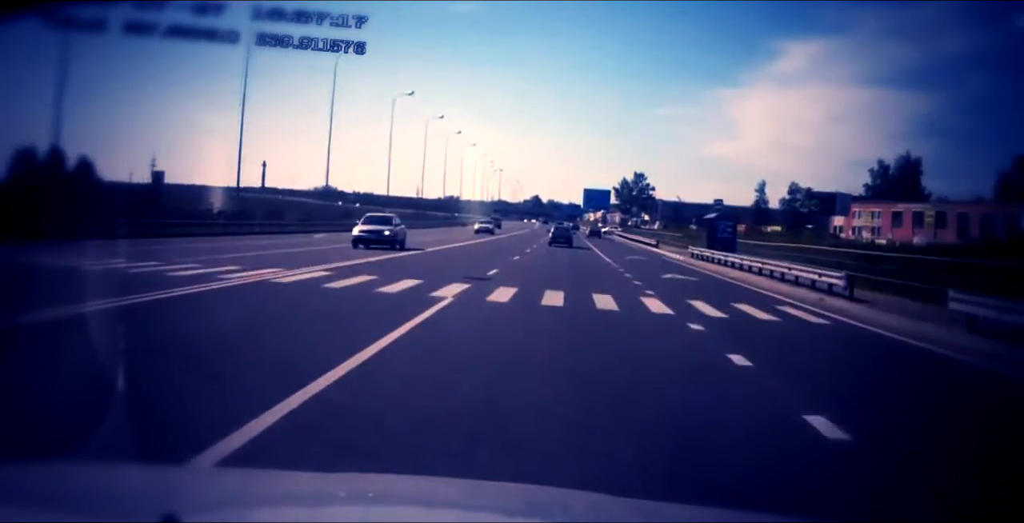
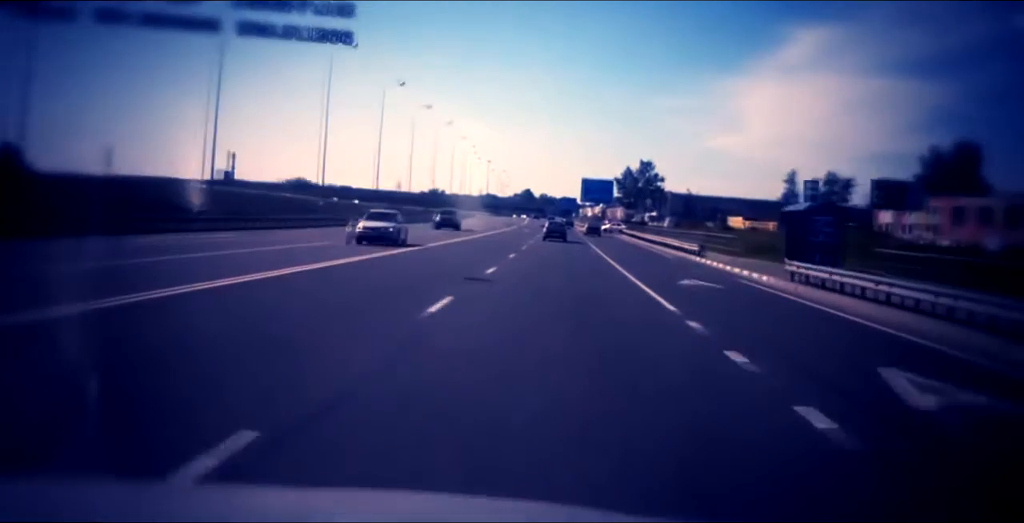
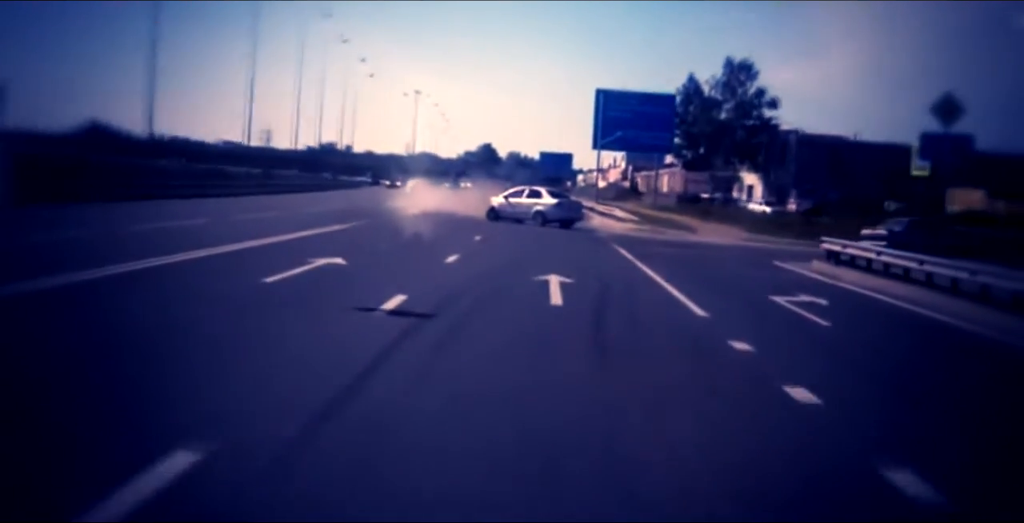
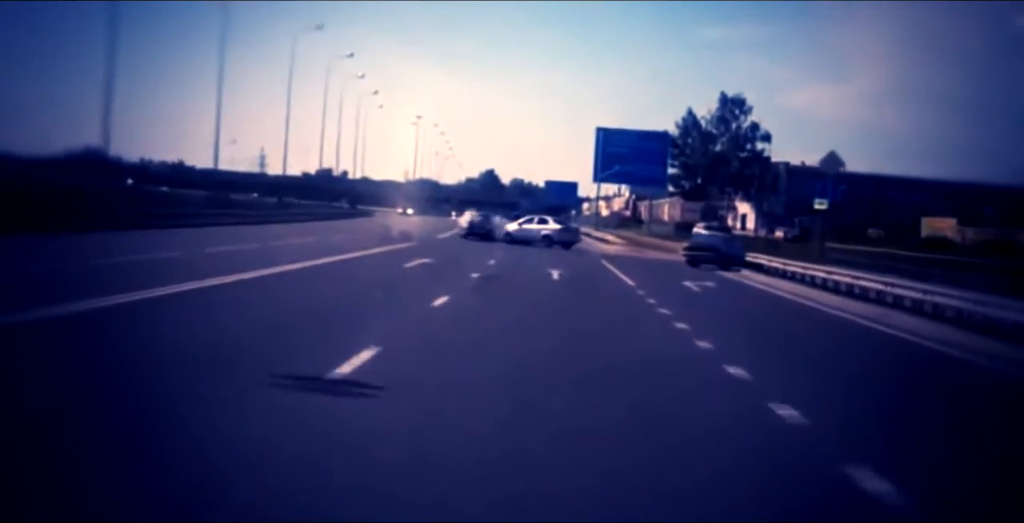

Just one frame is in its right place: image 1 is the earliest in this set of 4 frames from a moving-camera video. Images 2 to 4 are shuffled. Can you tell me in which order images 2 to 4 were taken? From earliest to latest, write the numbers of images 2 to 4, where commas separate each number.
2, 4, 3
